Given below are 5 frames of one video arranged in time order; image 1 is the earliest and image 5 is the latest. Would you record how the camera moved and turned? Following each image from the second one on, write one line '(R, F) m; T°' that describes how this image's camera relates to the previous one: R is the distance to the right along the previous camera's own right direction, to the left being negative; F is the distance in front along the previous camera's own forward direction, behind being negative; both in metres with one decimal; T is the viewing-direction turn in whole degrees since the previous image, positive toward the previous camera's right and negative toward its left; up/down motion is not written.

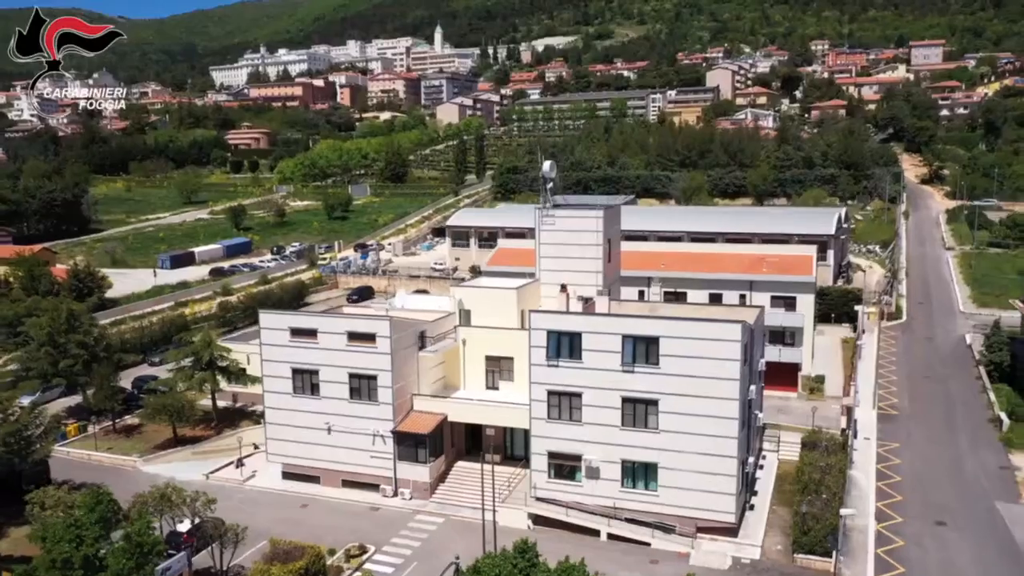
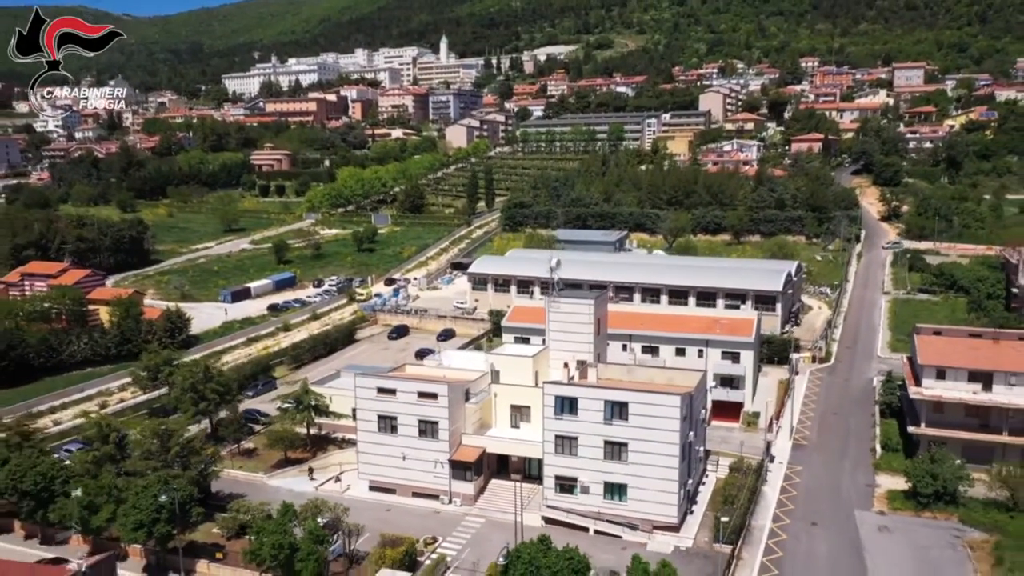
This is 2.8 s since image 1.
(-0.2, -3.1) m; 0°
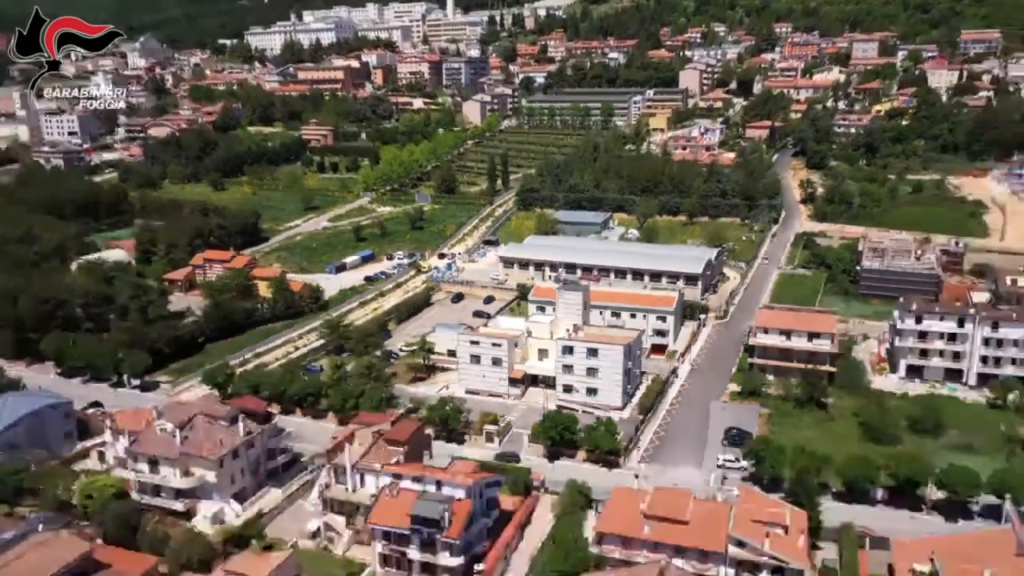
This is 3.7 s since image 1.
(-0.7, -9.1) m; 0°
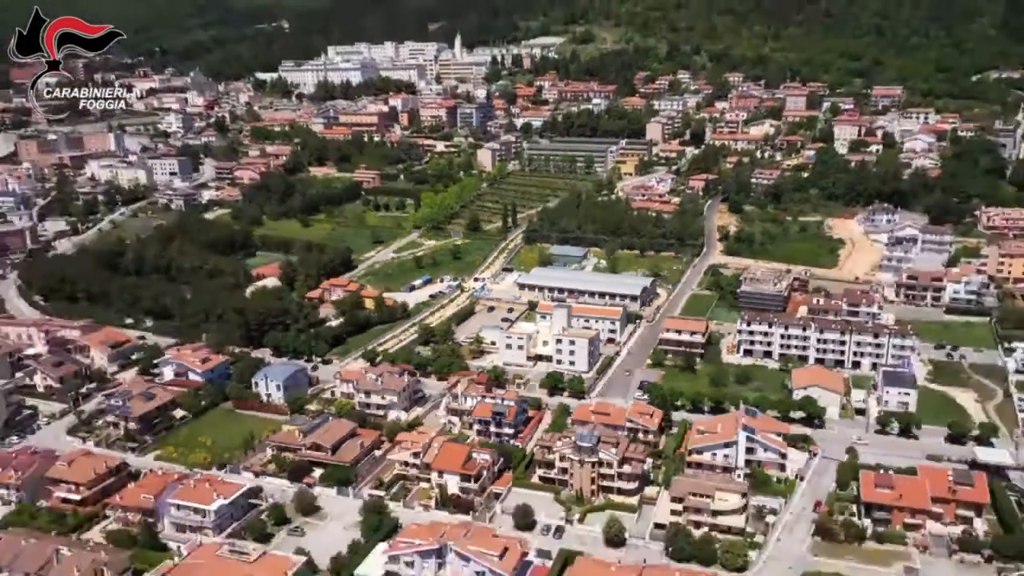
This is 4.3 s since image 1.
(-1.1, -16.0) m; +1°
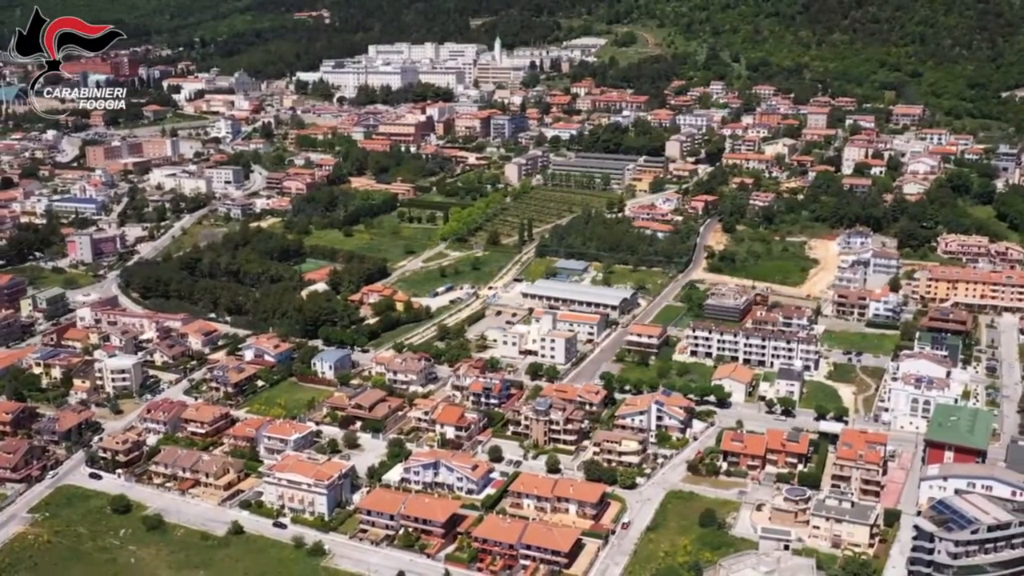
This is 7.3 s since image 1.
(+3.0, -12.1) m; -3°
